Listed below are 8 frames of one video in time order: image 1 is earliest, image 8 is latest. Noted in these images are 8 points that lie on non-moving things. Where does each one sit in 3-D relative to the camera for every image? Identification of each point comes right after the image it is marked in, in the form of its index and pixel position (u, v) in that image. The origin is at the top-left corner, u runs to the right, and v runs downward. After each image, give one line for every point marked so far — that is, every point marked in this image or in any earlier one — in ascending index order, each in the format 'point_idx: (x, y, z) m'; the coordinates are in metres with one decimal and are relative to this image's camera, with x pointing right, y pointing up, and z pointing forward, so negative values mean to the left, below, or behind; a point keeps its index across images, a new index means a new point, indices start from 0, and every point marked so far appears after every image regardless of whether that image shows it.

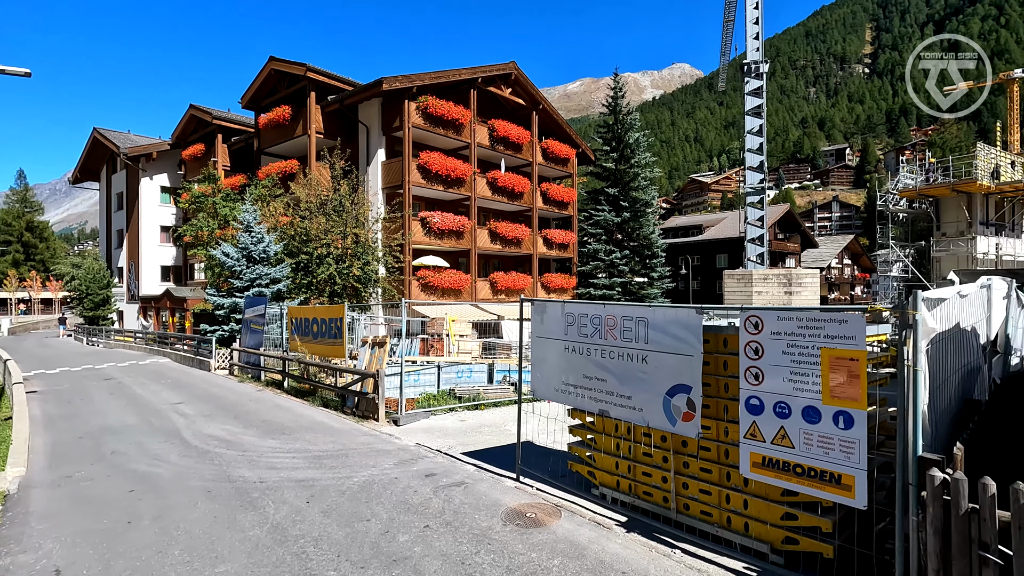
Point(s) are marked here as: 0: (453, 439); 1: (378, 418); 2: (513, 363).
0: (-0.9, -2.3, +8.1) m
1: (-2.3, -2.2, +9.1) m
2: (0.0, -1.8, +12.5) m
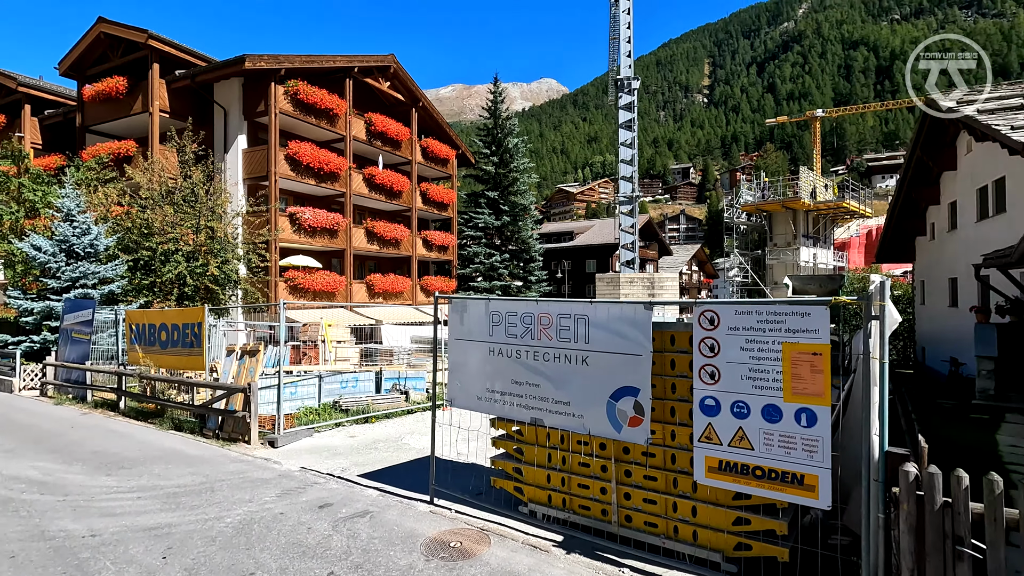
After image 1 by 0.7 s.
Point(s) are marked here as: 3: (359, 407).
0: (-2.2, -2.3, +7.0) m
1: (-3.8, -2.2, +7.7) m
2: (-2.4, -1.8, +11.5) m
3: (-2.8, -2.2, +9.8) m
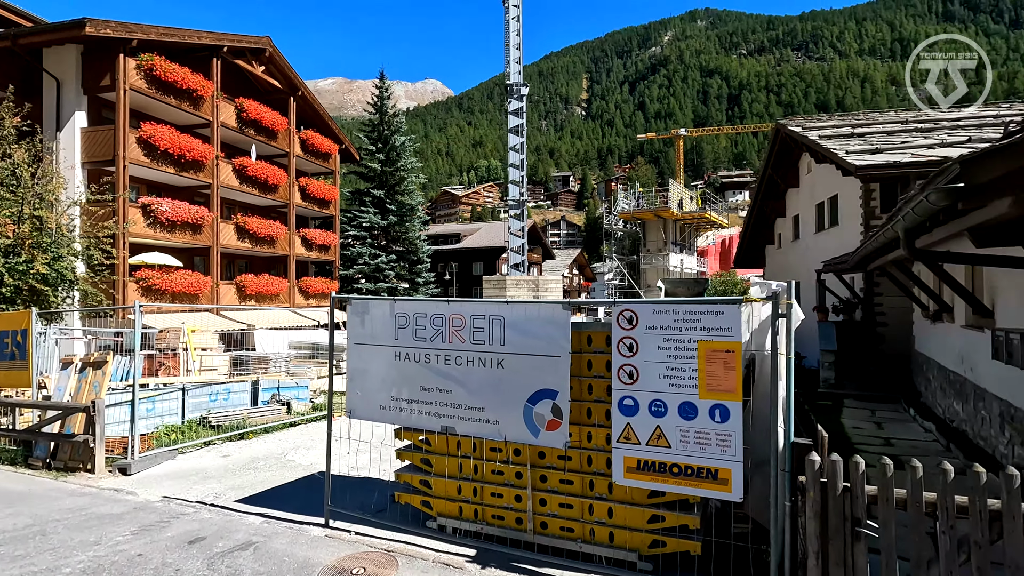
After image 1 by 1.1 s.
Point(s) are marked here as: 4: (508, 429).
0: (-3.4, -2.3, +6.2) m
1: (-5.1, -2.2, +6.5) m
2: (-4.5, -1.8, +10.6) m
3: (-4.6, -2.2, +8.8) m
4: (0.0, -1.1, +4.1) m
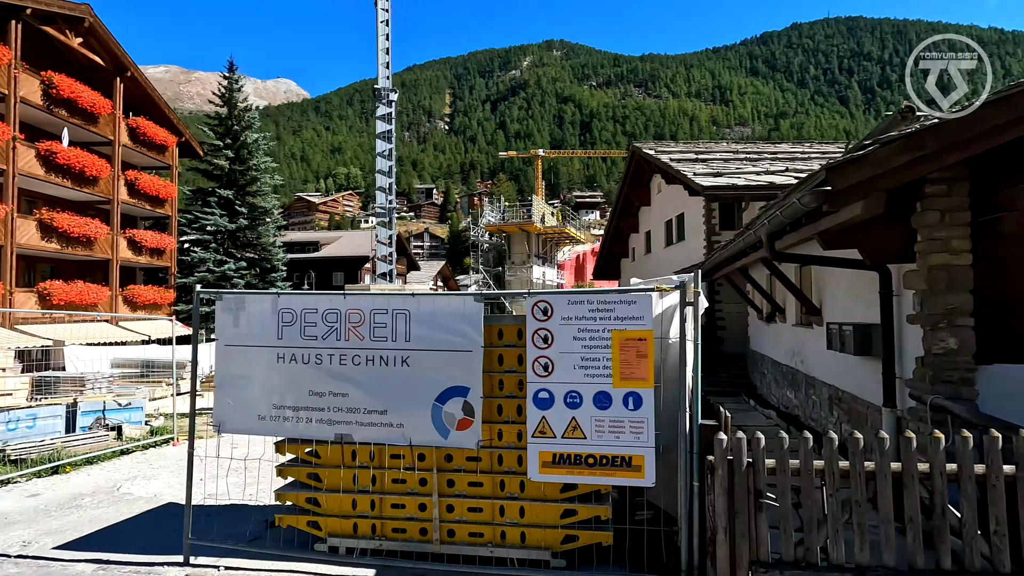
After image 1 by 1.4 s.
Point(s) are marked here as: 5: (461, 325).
0: (-4.5, -2.2, +4.9) m
1: (-6.2, -2.2, +4.8) m
2: (-6.7, -1.9, +8.9) m
3: (-6.3, -2.2, +7.1) m
4: (-0.7, -1.0, +3.8) m
5: (-0.4, -0.3, +3.8) m
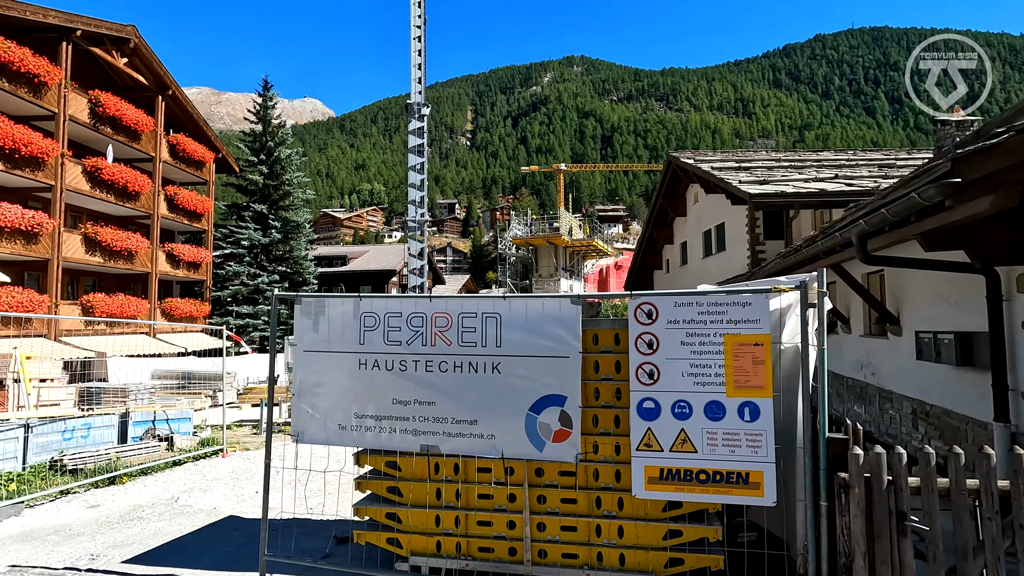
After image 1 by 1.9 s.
0: (-3.8, -2.3, +4.8) m
1: (-5.5, -2.2, +4.7) m
2: (-5.8, -2.0, +8.8) m
3: (-5.5, -2.3, +7.1) m
4: (0.0, -1.0, +3.6) m
5: (+0.3, -0.3, +3.5) m
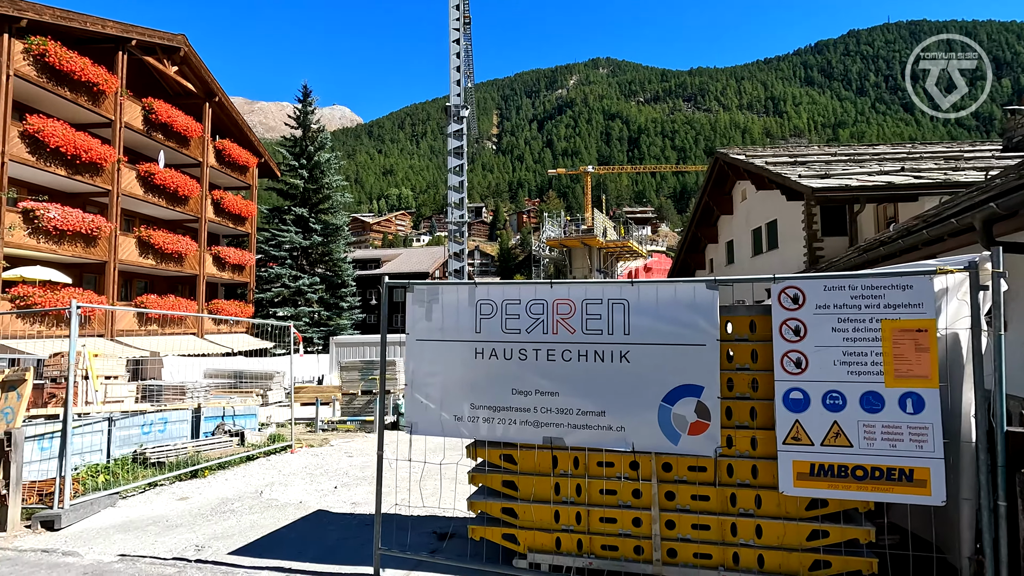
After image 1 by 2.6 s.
0: (-2.9, -2.2, +4.8) m
1: (-4.6, -2.1, +4.8) m
2: (-4.7, -2.0, +8.9) m
3: (-4.5, -2.3, +7.1) m
4: (+0.8, -0.9, +3.4) m
5: (+1.1, -0.2, +3.4) m
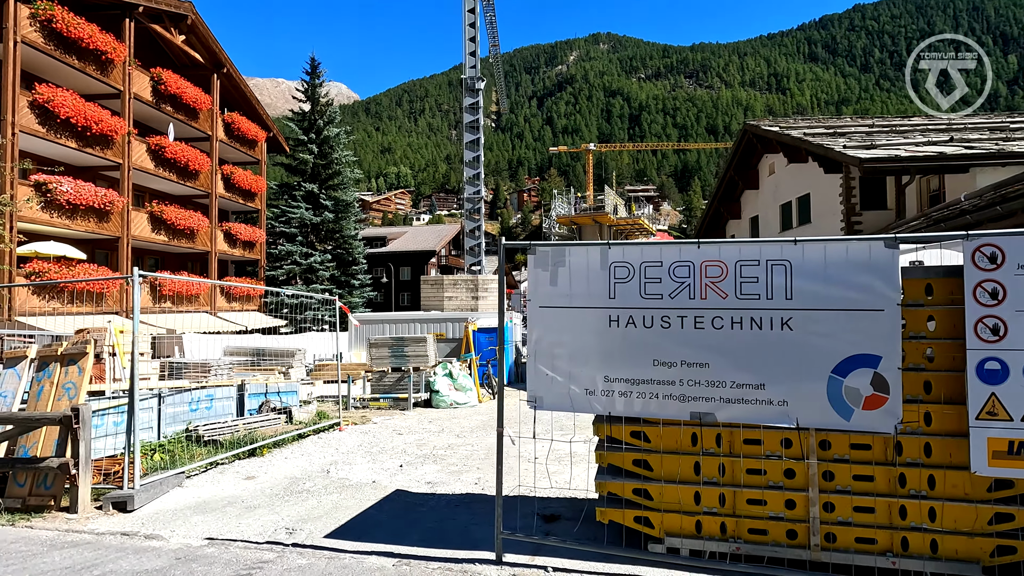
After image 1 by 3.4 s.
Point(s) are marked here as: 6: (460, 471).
0: (-2.0, -1.9, +4.5) m
1: (-3.7, -1.8, +4.5) m
2: (-3.8, -1.5, +8.6) m
3: (-3.6, -1.9, +6.9) m
4: (+1.7, -0.7, +3.1) m
5: (+2.0, +0.1, +3.0) m
6: (-0.6, -2.1, +6.1) m
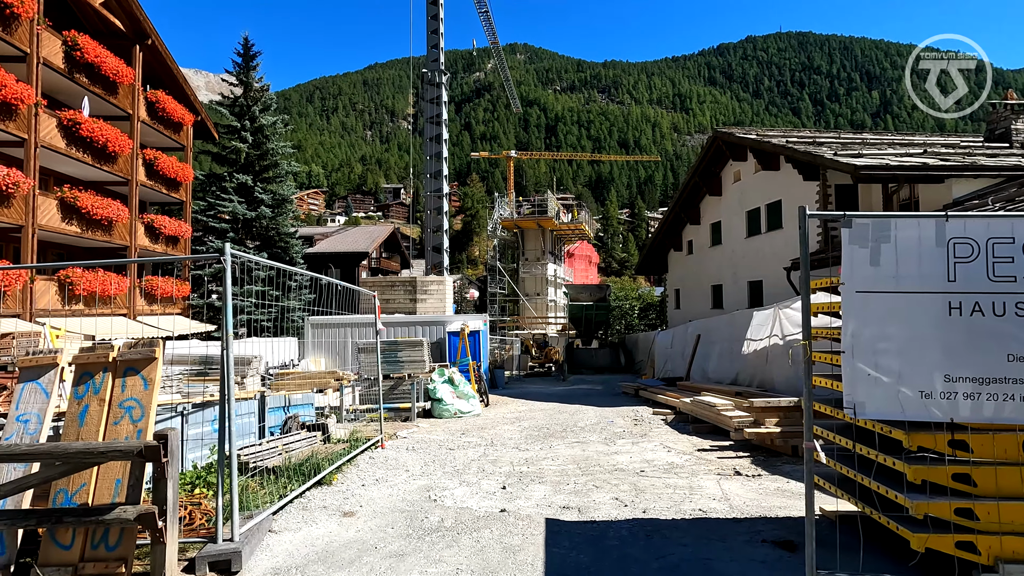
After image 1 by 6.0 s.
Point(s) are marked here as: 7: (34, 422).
0: (-0.5, -1.8, +3.5) m
1: (-2.2, -1.7, +3.2) m
2: (-2.9, -1.4, +7.3) m
3: (-2.4, -1.8, +5.6) m
4: (+3.4, -0.6, +2.7) m
5: (+3.7, +0.2, +2.7) m
6: (+0.7, -2.0, +5.3) m
7: (-3.2, -0.9, +3.6) m
